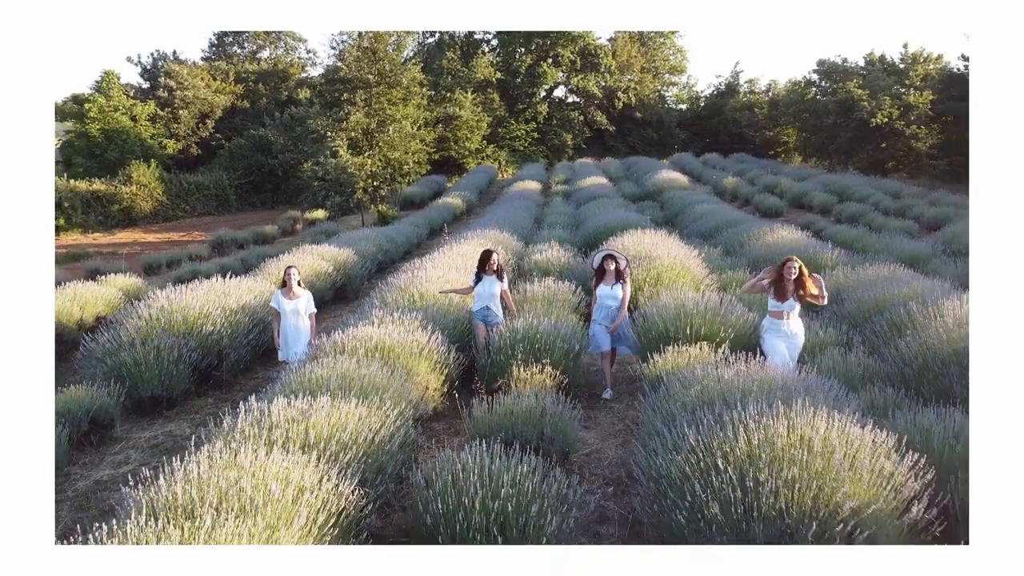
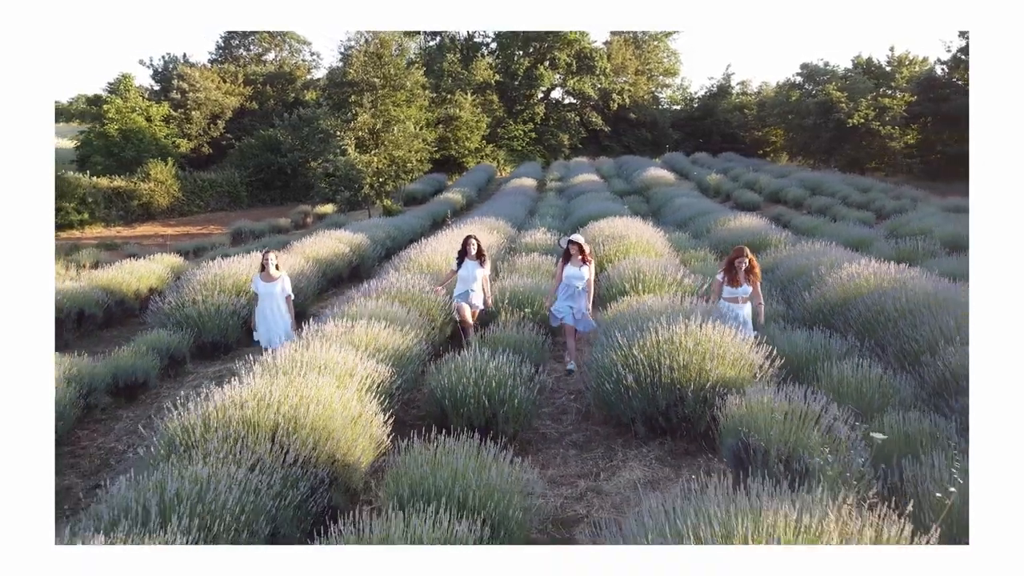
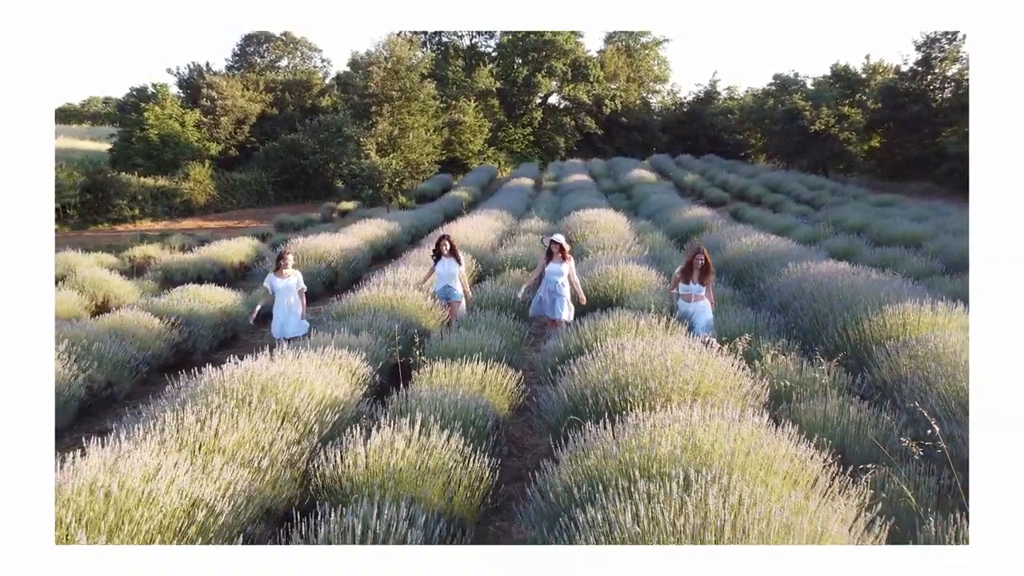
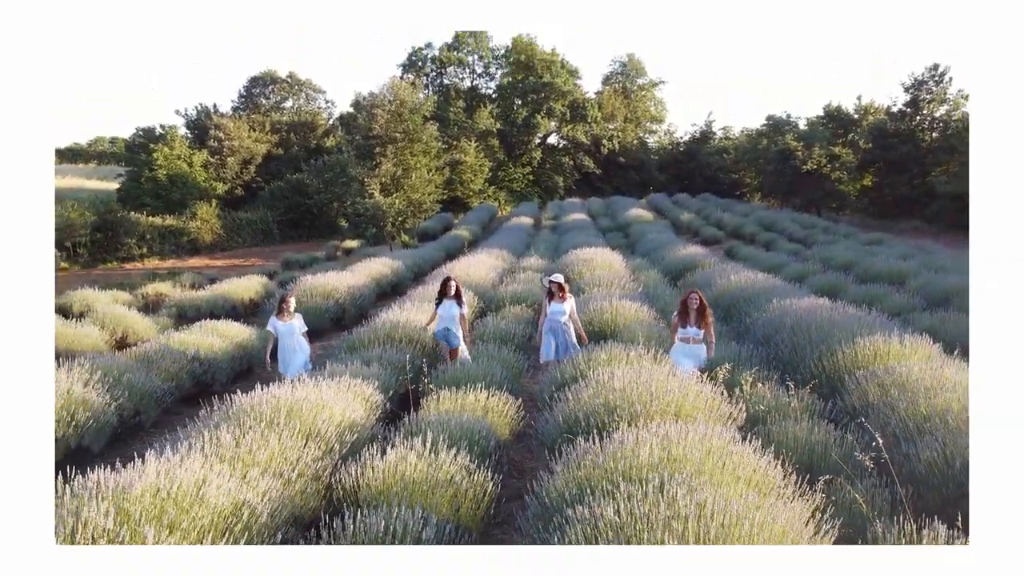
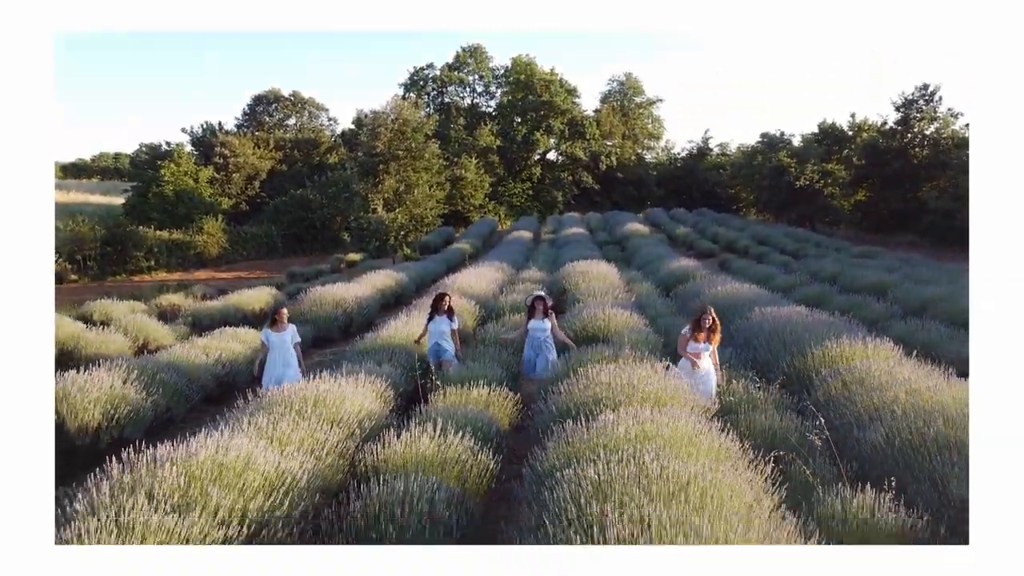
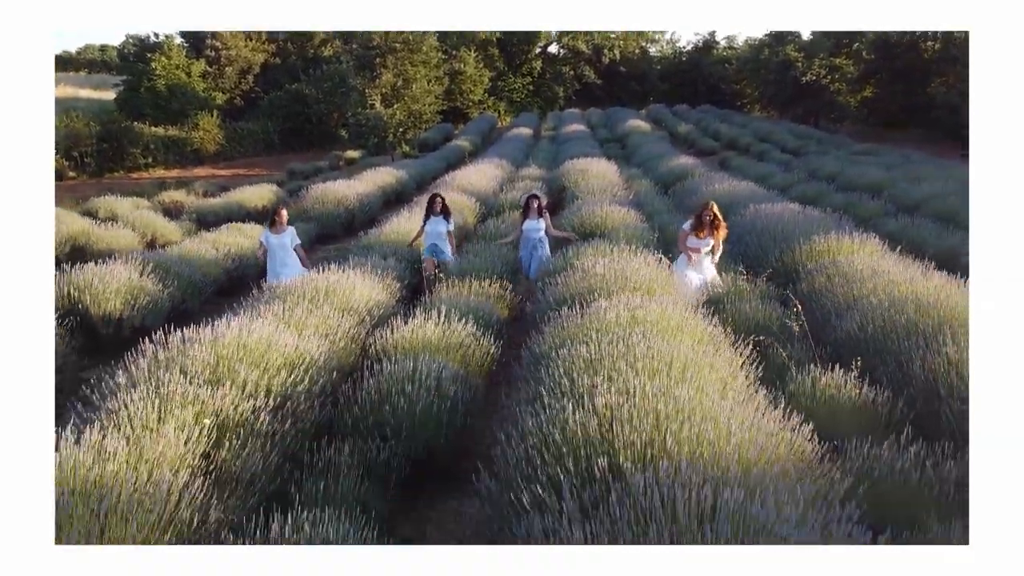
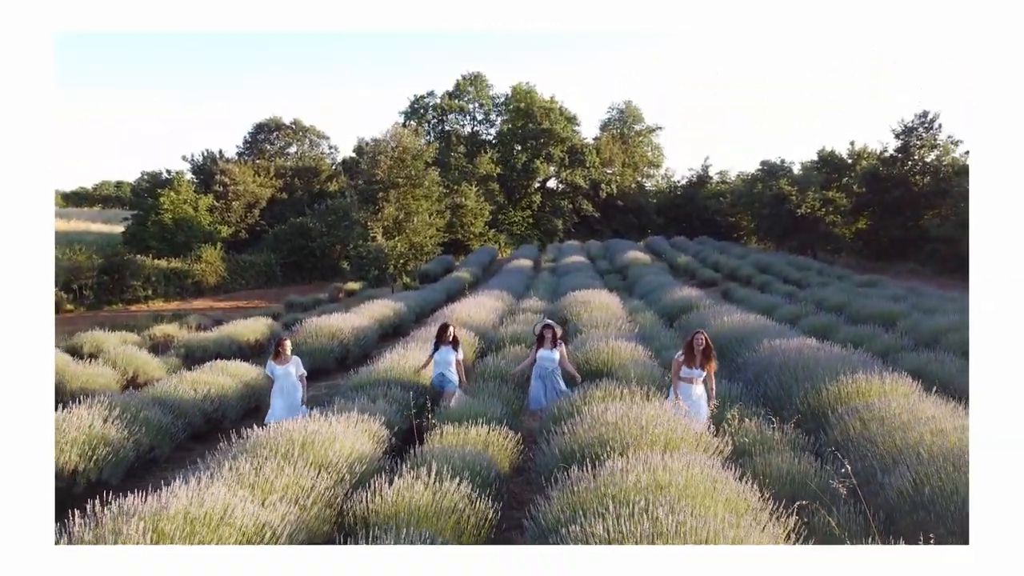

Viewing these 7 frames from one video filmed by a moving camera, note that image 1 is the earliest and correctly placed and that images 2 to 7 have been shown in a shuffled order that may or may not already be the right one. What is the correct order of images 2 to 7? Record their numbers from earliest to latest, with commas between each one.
2, 3, 4, 7, 5, 6
